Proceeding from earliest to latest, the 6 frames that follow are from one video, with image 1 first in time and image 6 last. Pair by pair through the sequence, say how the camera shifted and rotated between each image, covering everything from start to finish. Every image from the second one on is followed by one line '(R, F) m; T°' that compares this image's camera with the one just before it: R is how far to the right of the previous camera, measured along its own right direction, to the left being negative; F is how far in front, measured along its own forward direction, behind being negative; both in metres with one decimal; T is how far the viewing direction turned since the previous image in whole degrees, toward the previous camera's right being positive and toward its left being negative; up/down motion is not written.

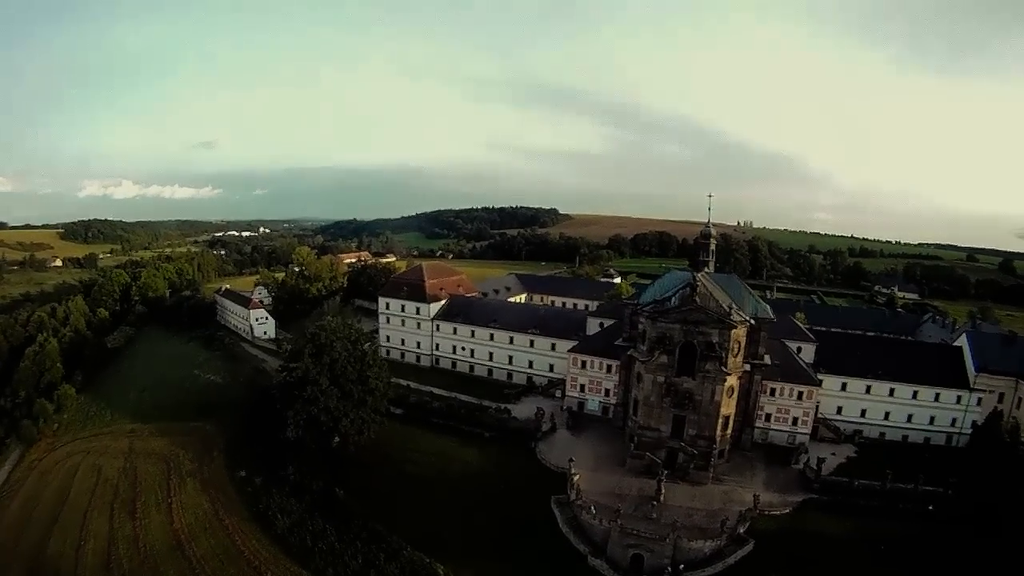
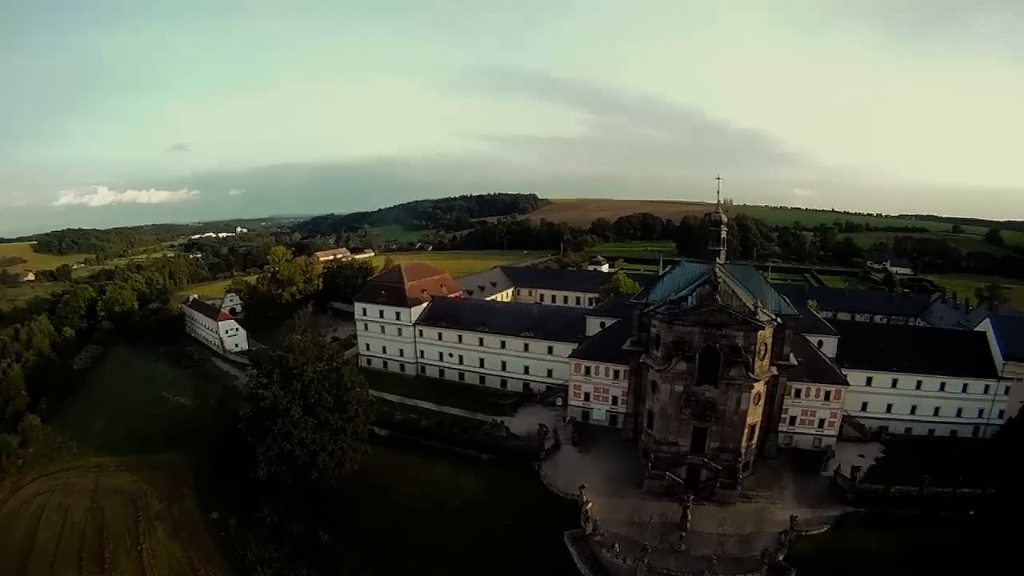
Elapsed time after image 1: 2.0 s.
(-1.0, +5.1) m; +2°
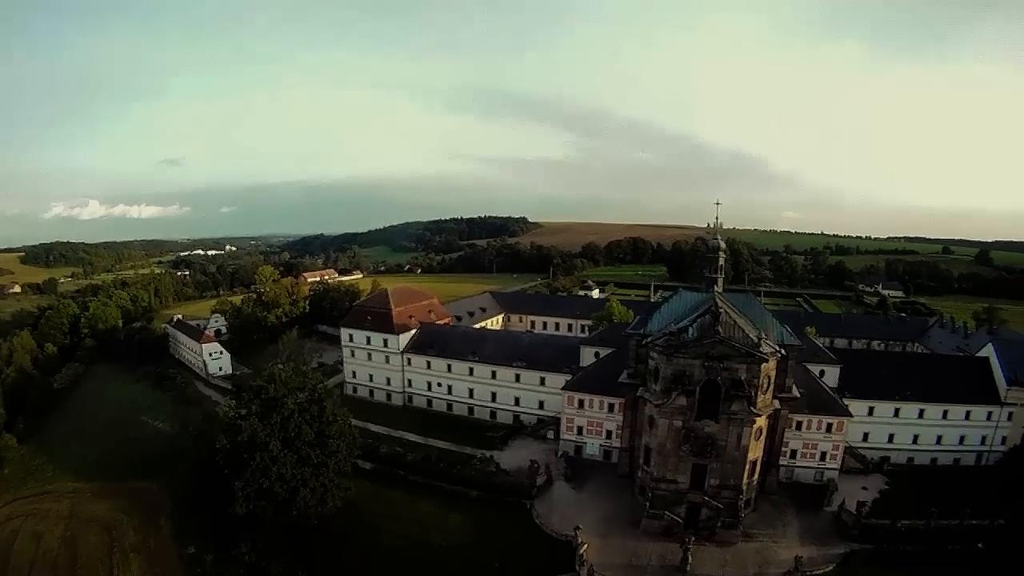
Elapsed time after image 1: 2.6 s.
(+0.1, +1.5) m; +1°
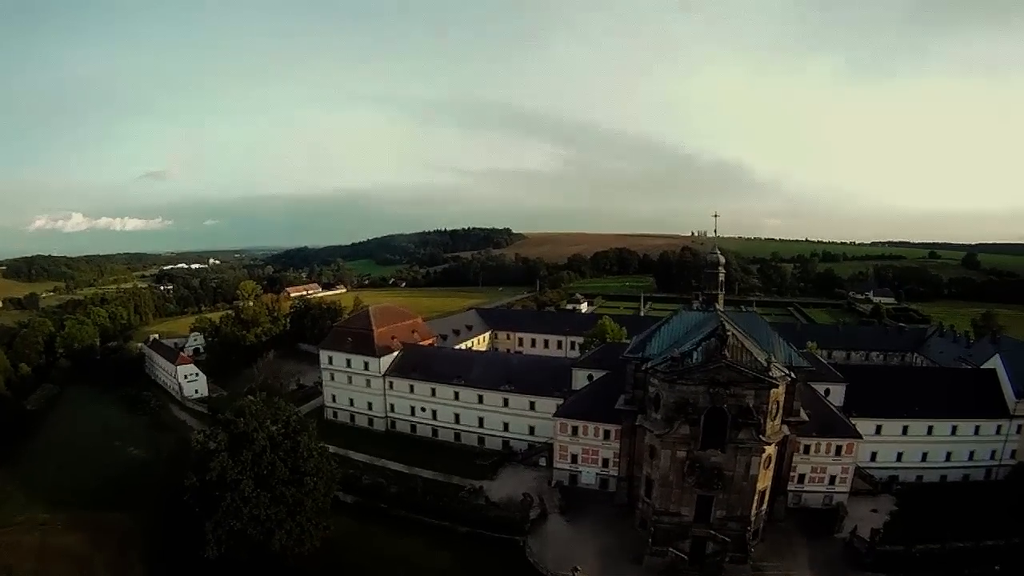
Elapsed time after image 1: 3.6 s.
(0.0, +2.5) m; +1°
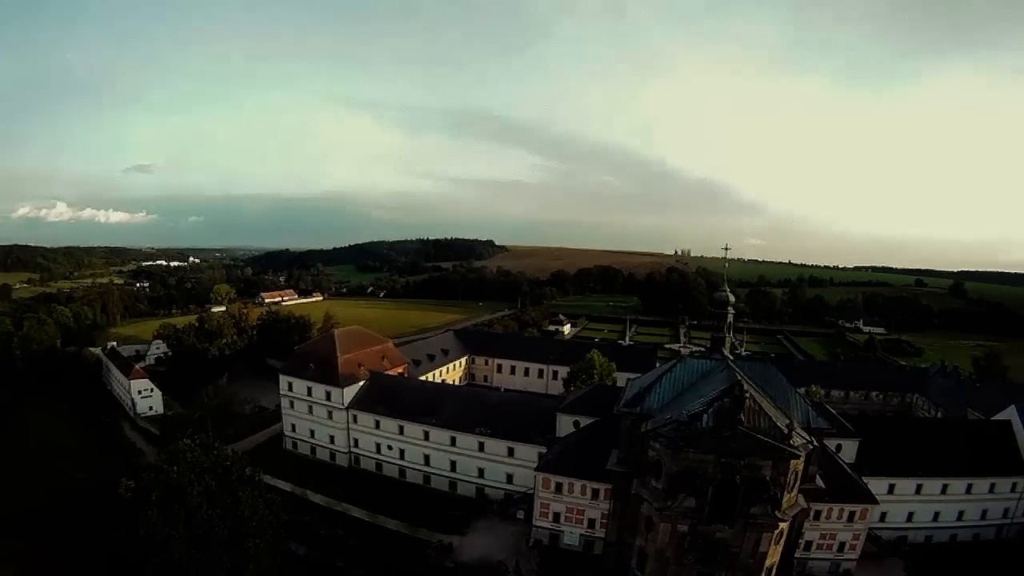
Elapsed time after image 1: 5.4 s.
(+0.1, +4.4) m; +2°
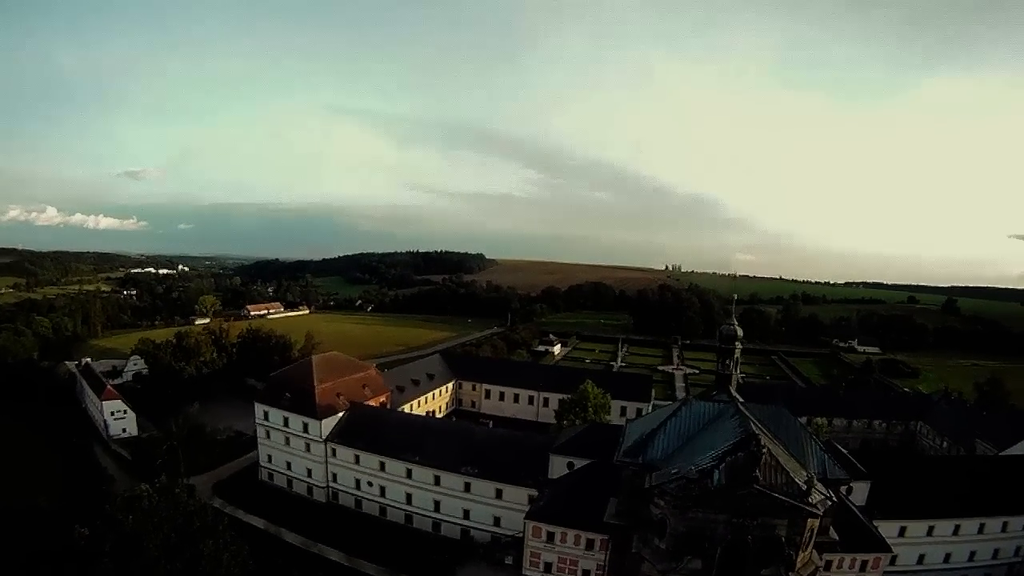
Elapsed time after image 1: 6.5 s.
(+0.1, +2.3) m; +1°
